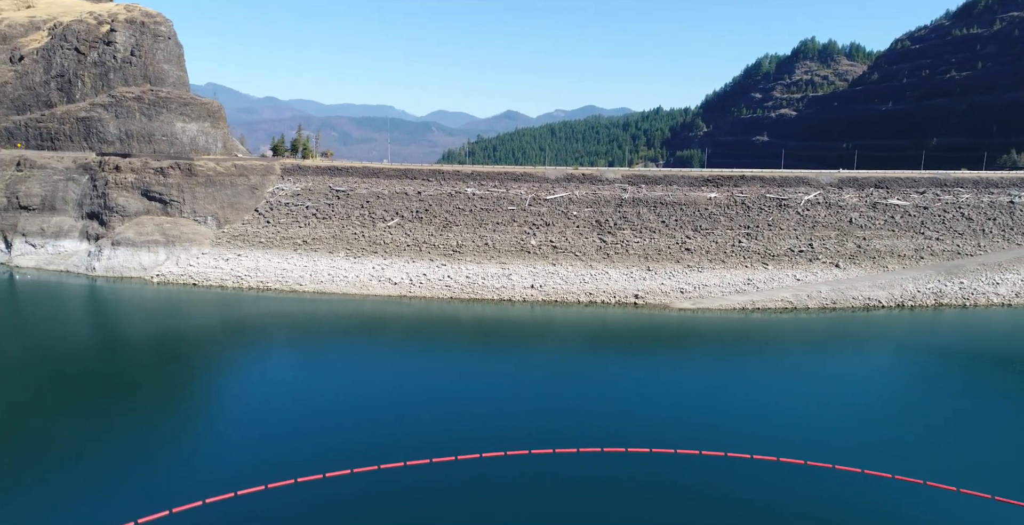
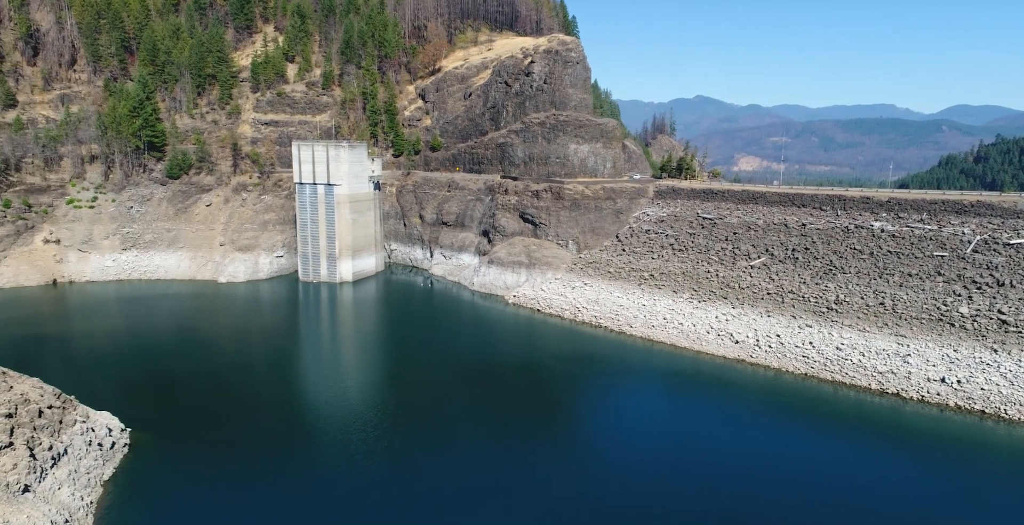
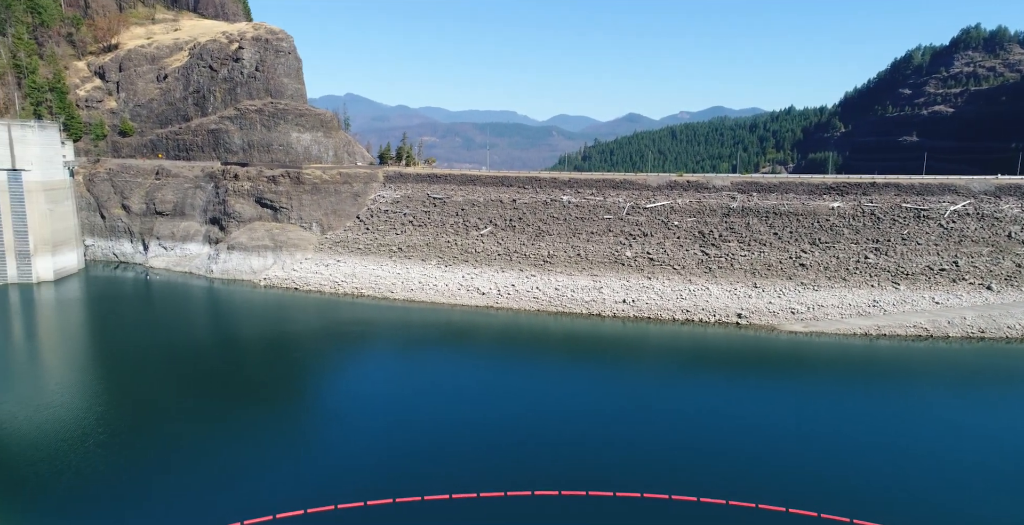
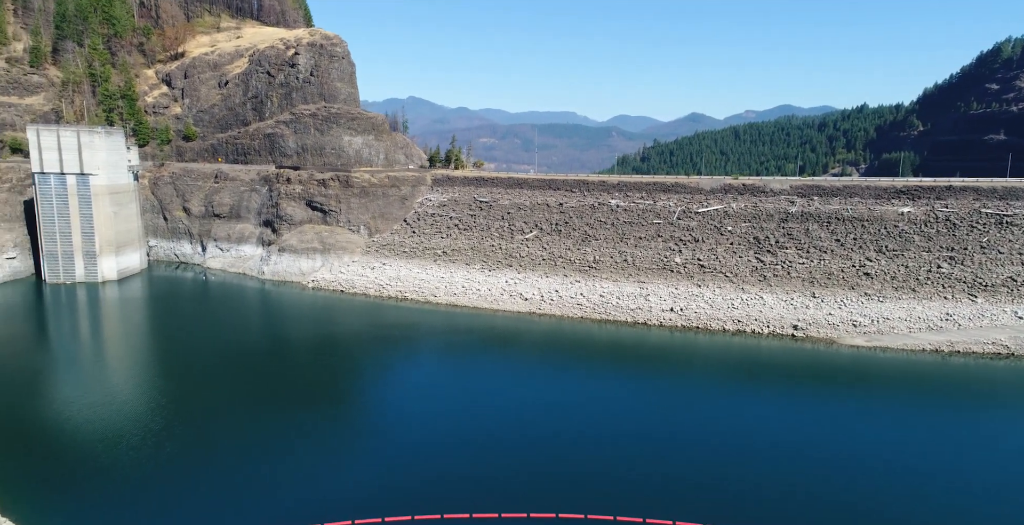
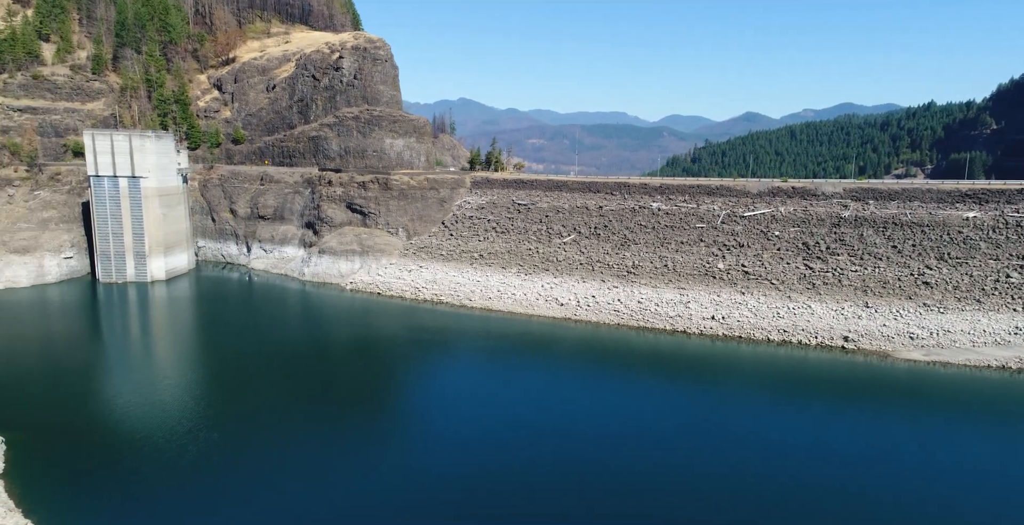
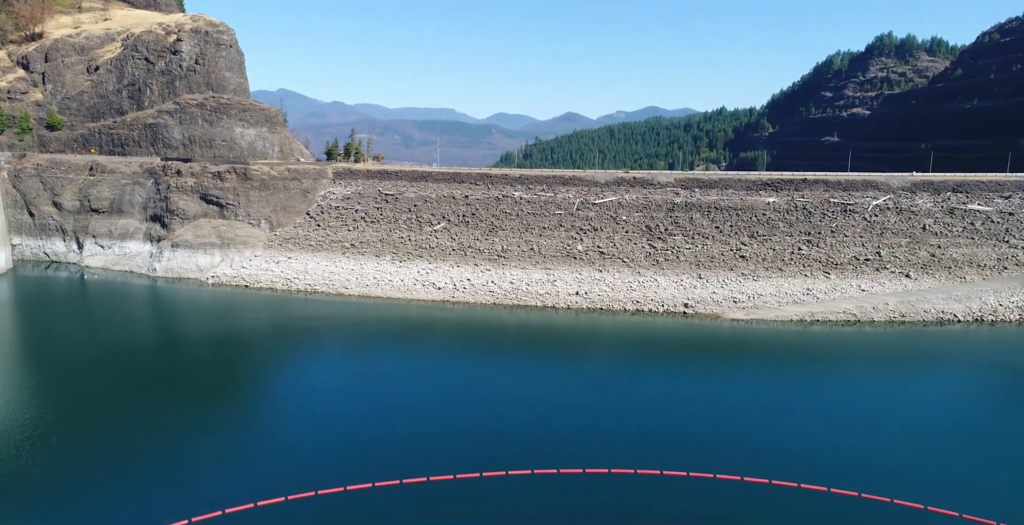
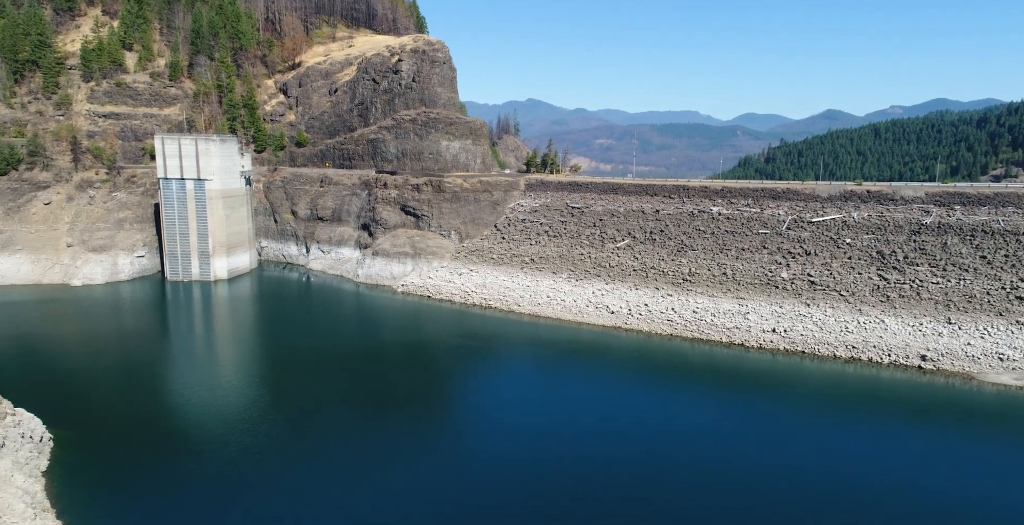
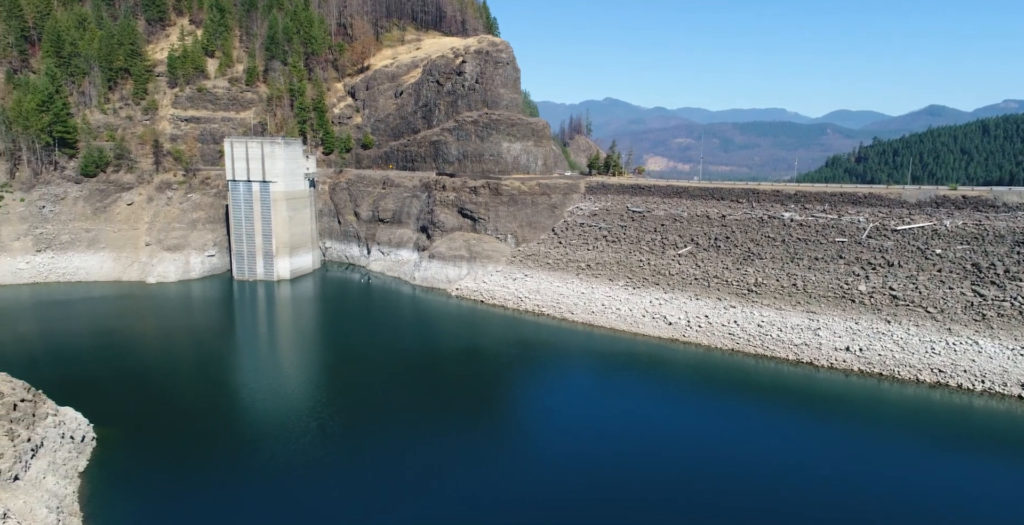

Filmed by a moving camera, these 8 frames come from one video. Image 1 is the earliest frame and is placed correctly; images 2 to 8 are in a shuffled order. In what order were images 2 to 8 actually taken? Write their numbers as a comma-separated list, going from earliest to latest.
6, 3, 4, 5, 7, 8, 2
